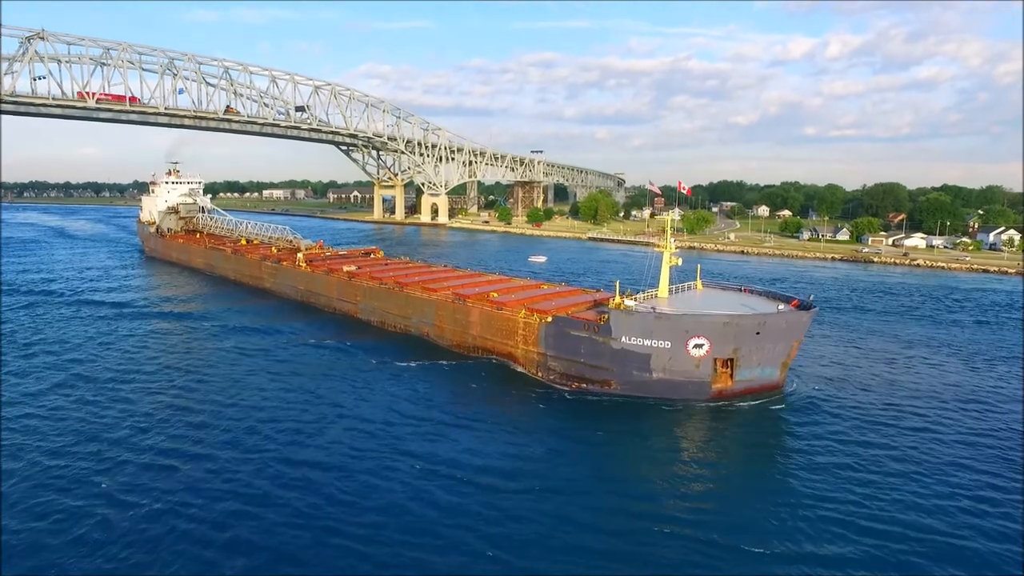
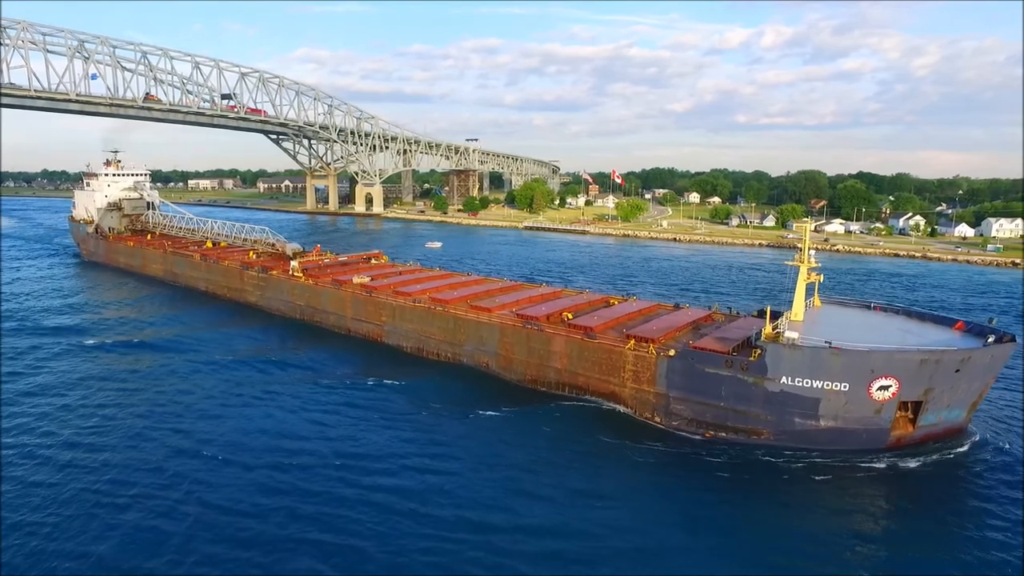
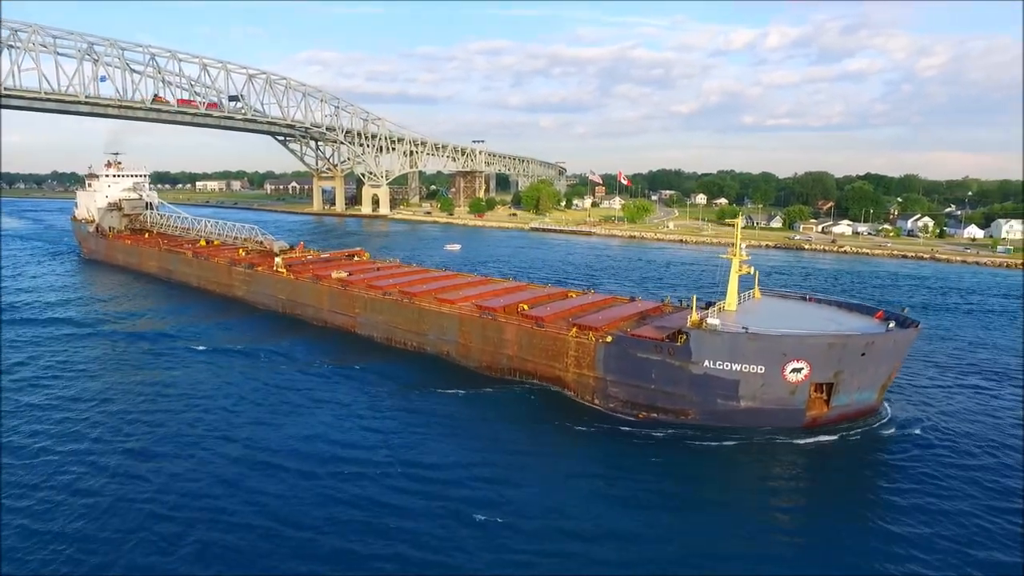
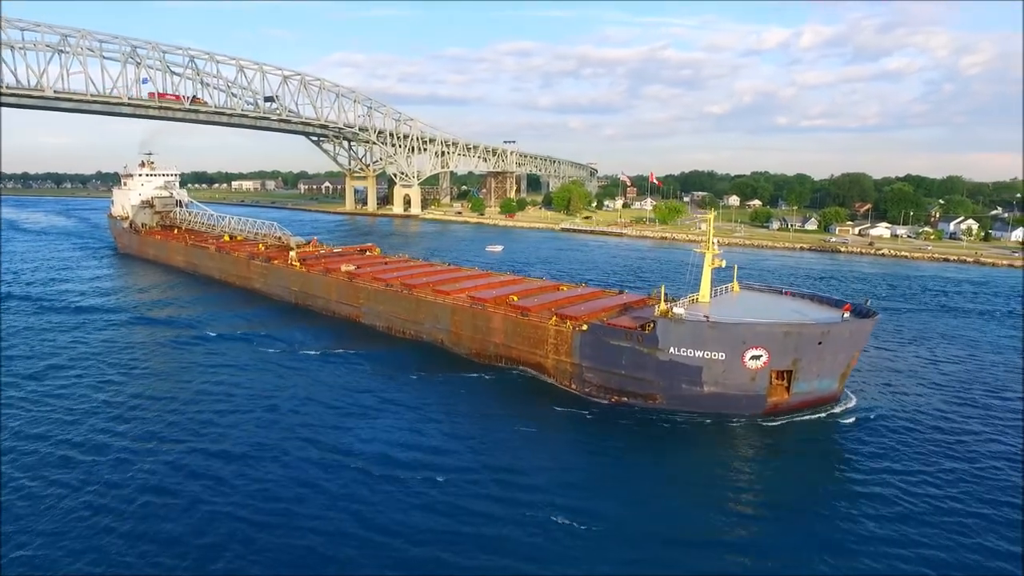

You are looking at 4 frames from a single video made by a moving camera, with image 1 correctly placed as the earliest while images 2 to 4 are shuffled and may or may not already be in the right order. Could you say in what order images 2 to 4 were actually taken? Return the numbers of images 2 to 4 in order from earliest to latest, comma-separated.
4, 3, 2
